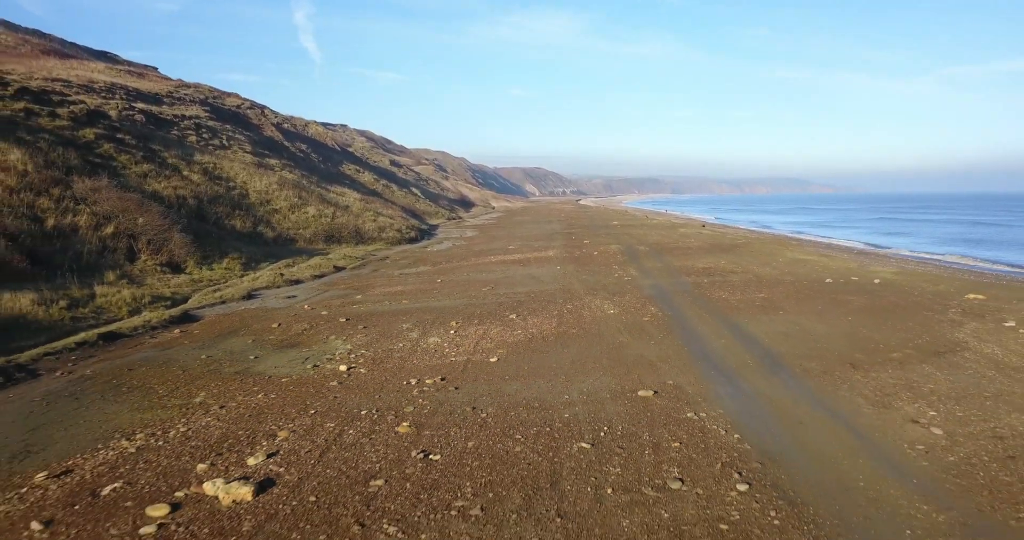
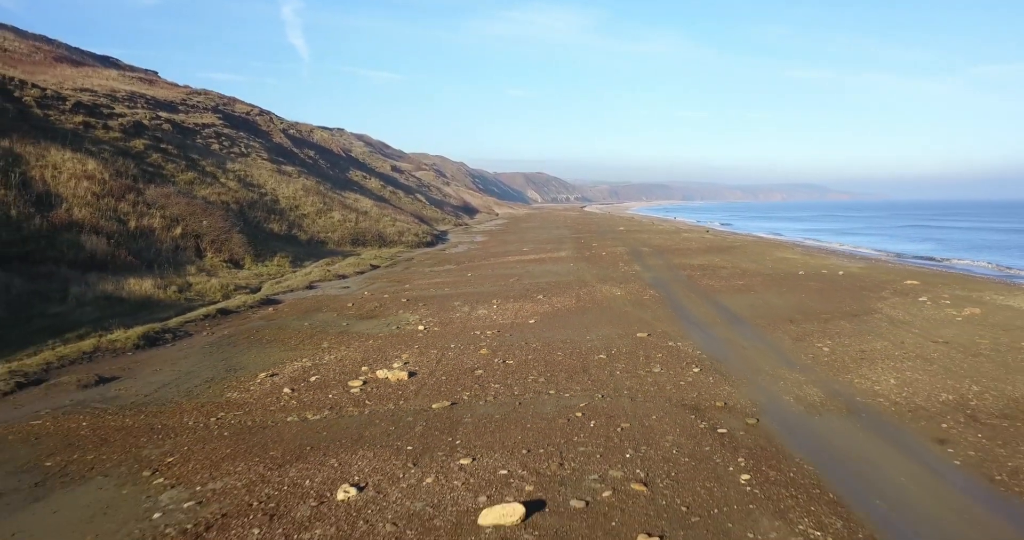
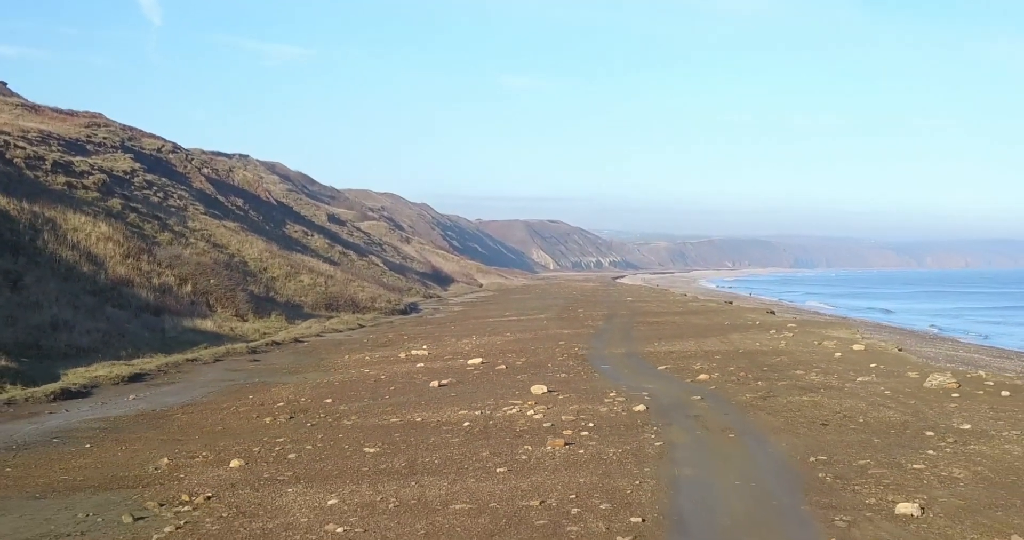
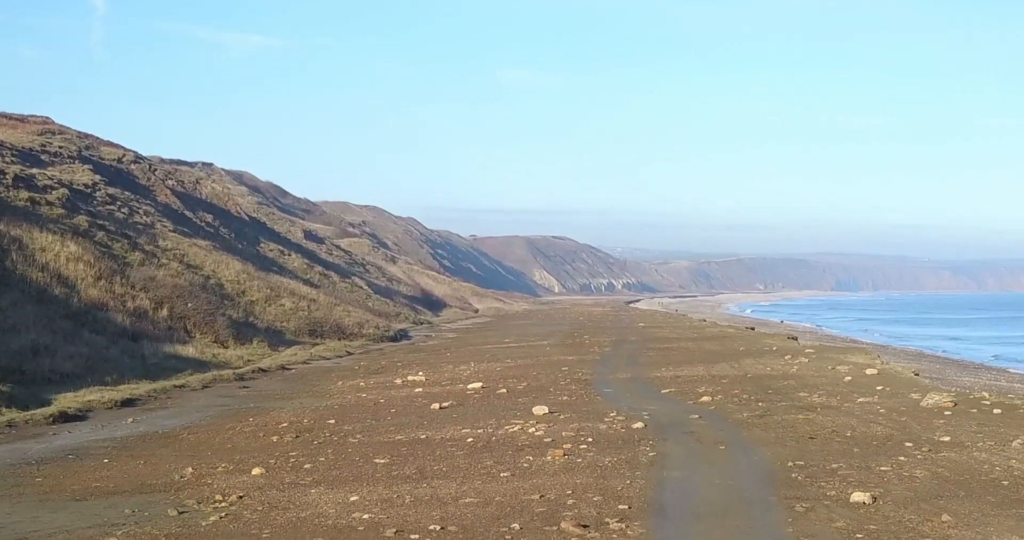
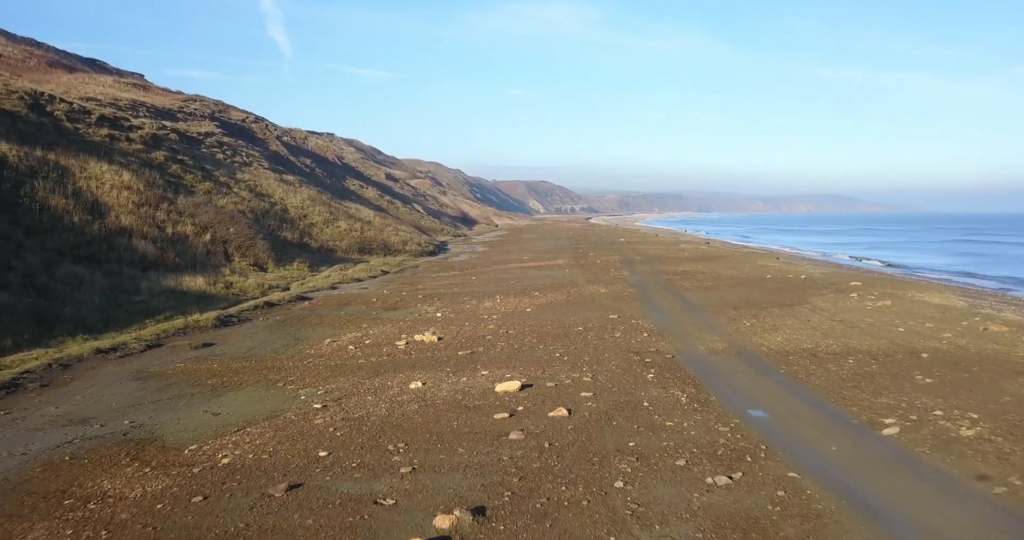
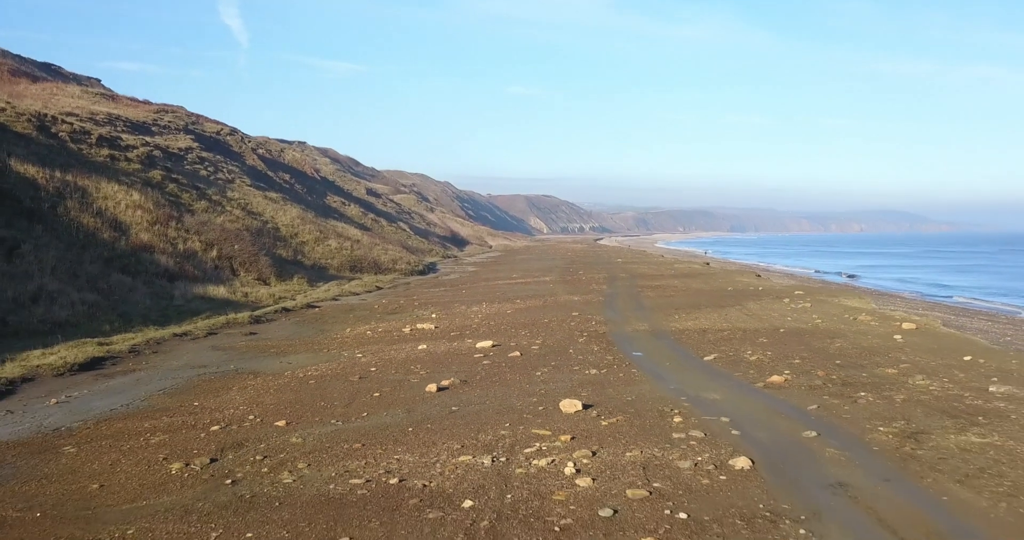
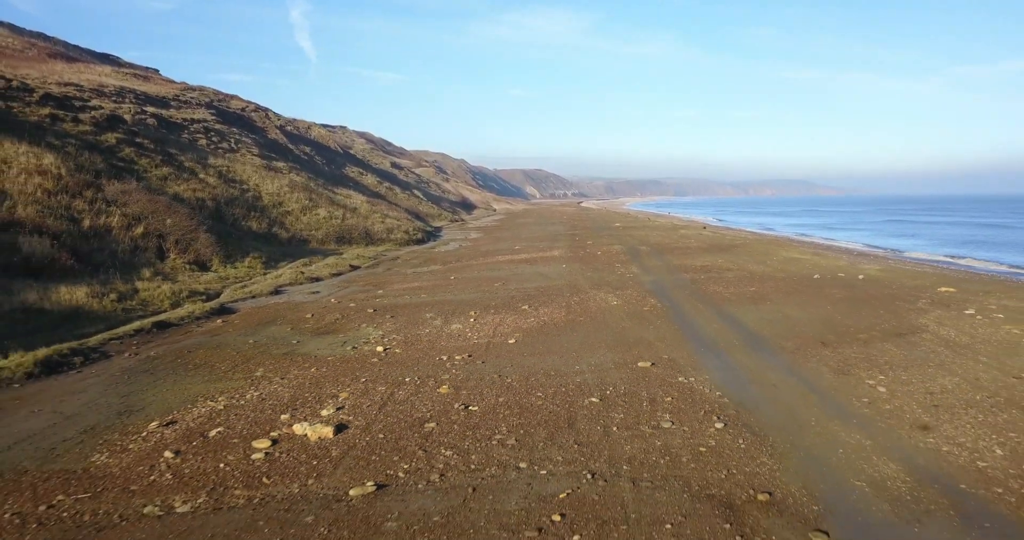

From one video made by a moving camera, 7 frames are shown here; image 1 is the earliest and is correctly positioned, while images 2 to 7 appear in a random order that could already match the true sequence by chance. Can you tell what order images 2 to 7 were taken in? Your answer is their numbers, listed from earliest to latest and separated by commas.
7, 2, 5, 6, 3, 4
